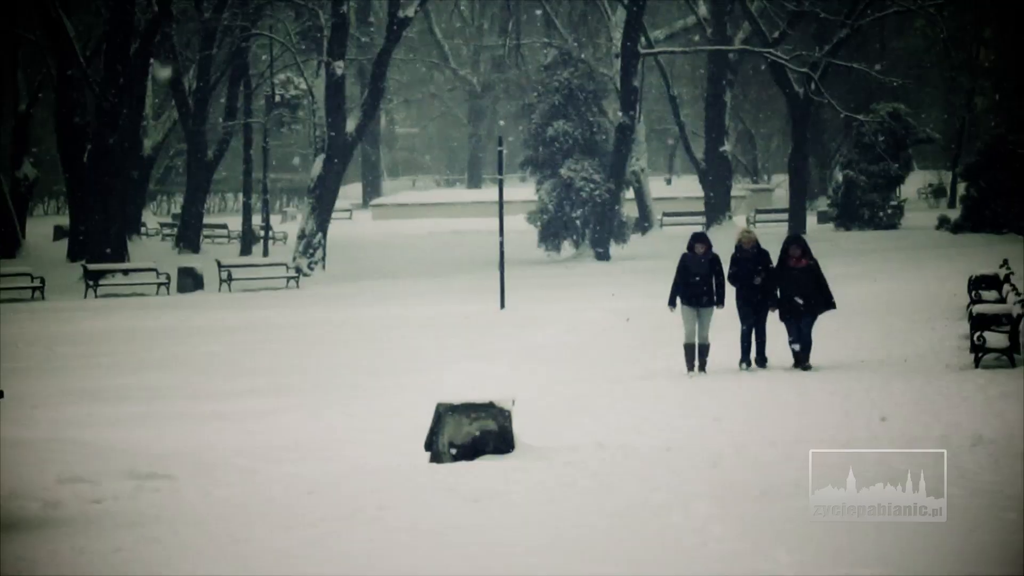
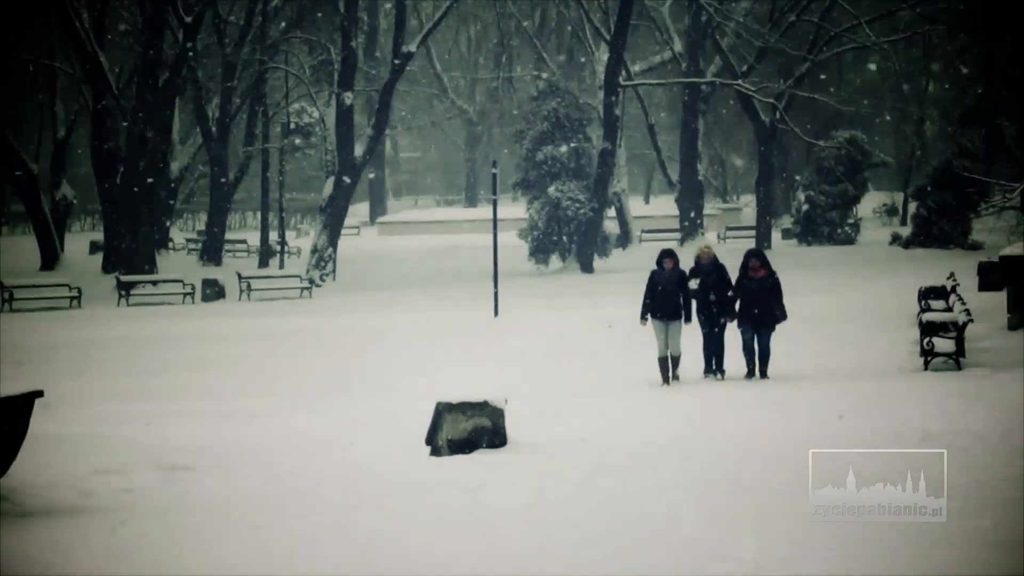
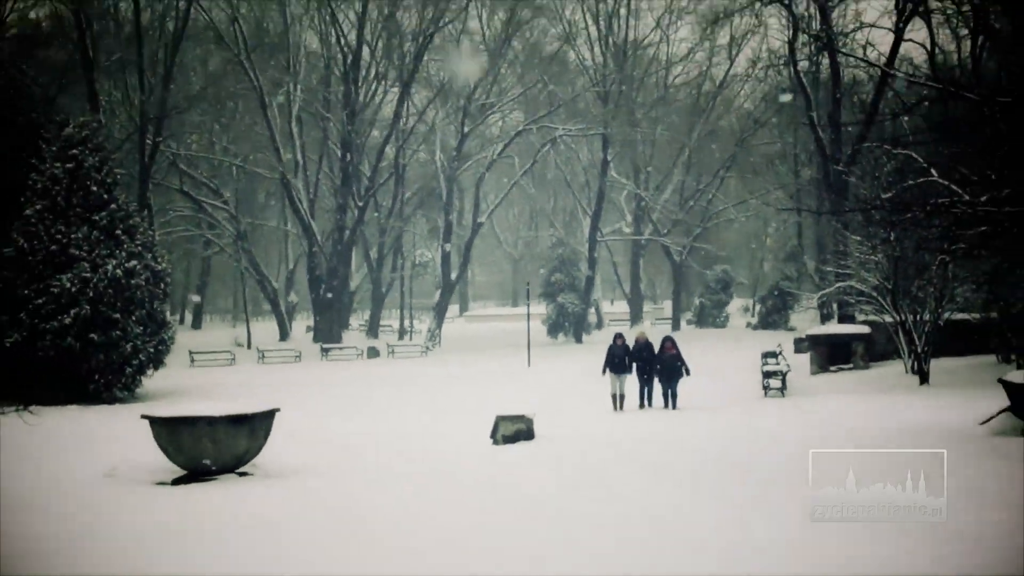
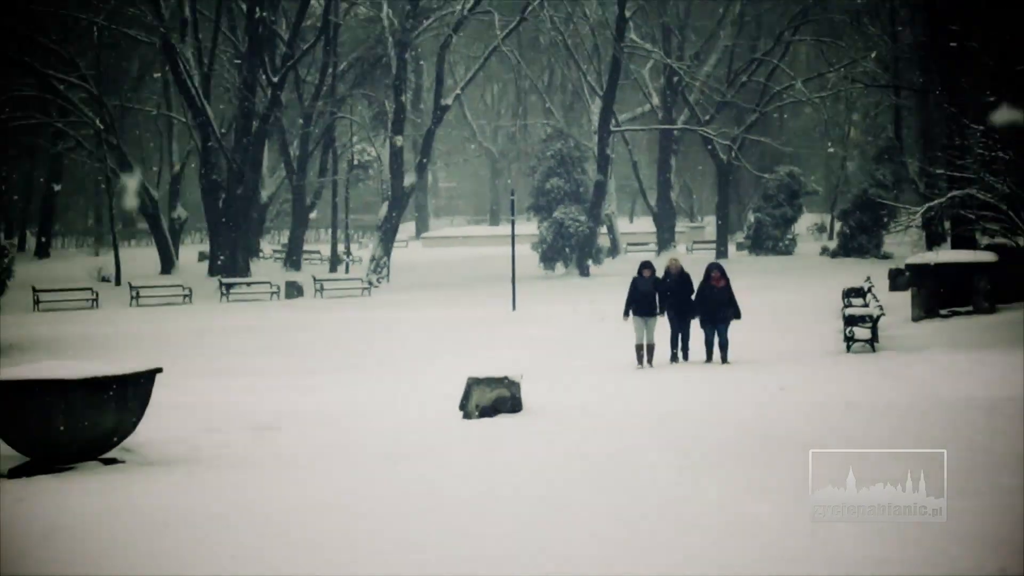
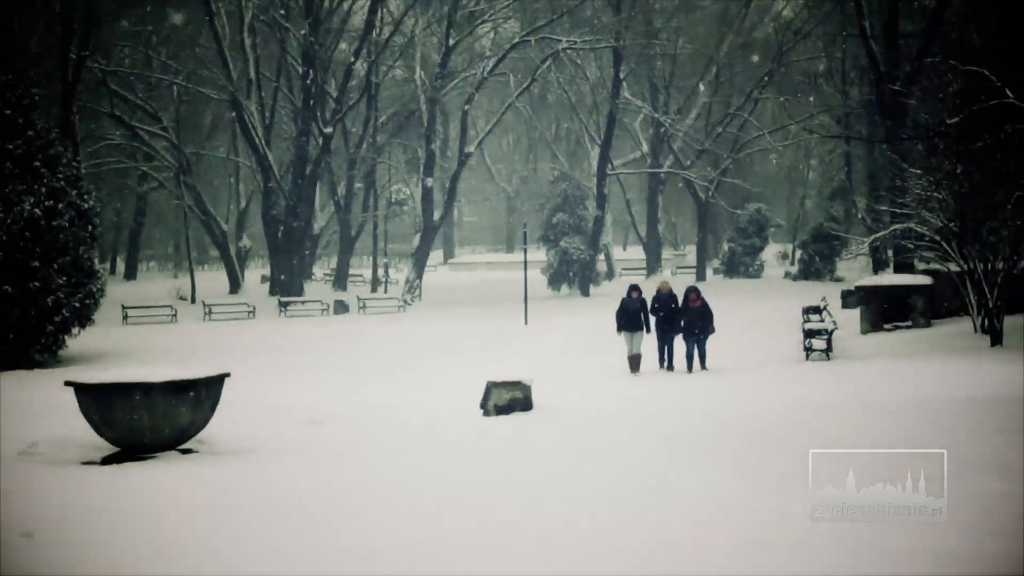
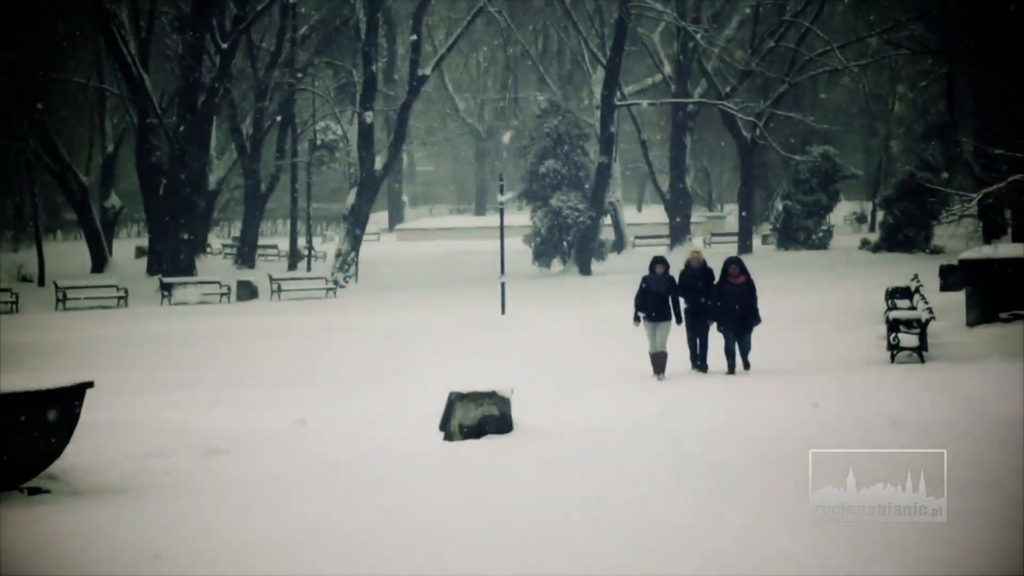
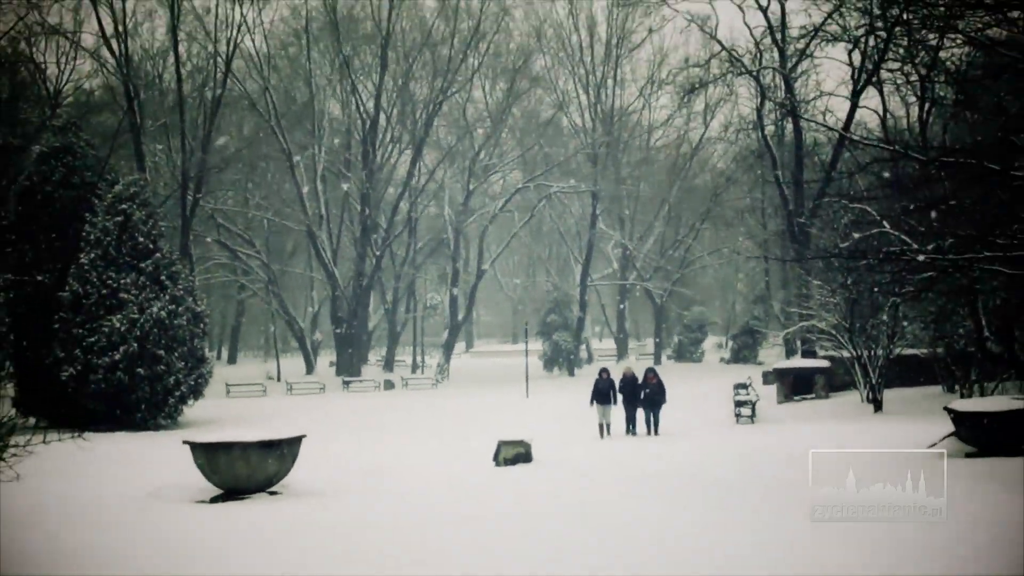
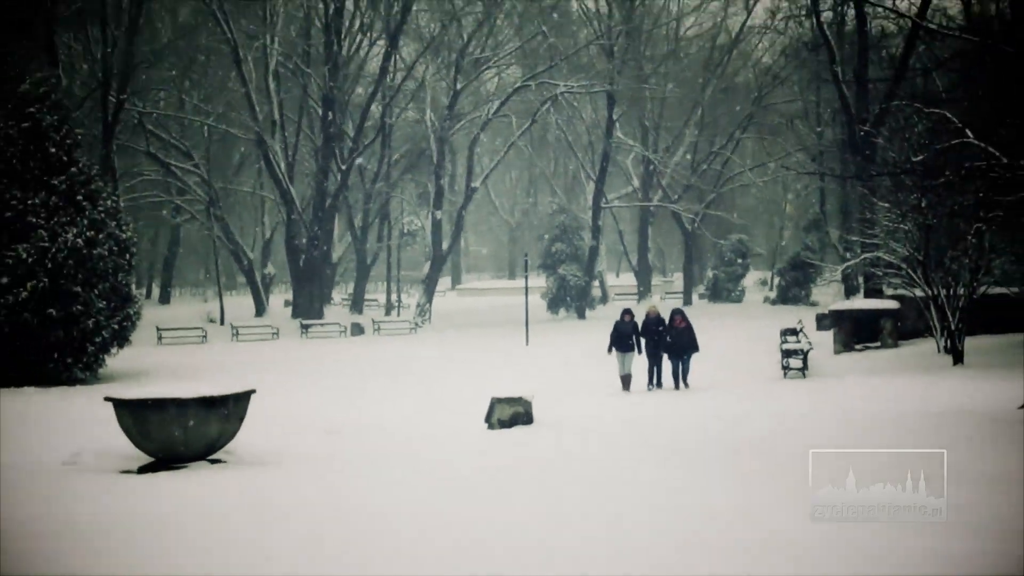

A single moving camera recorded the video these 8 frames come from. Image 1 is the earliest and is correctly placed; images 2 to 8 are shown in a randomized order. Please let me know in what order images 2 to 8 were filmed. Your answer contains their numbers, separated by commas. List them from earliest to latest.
2, 6, 4, 5, 8, 3, 7
